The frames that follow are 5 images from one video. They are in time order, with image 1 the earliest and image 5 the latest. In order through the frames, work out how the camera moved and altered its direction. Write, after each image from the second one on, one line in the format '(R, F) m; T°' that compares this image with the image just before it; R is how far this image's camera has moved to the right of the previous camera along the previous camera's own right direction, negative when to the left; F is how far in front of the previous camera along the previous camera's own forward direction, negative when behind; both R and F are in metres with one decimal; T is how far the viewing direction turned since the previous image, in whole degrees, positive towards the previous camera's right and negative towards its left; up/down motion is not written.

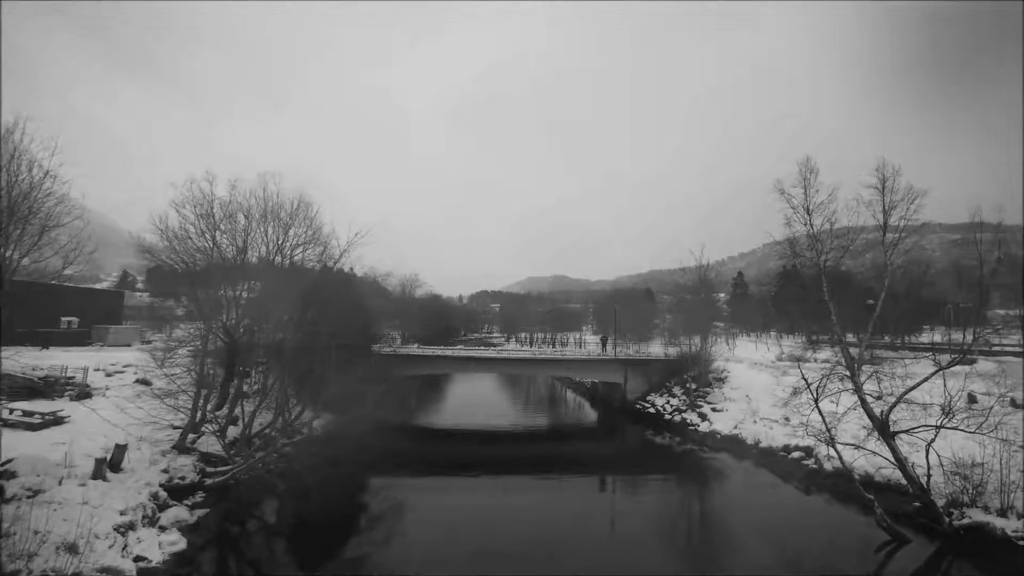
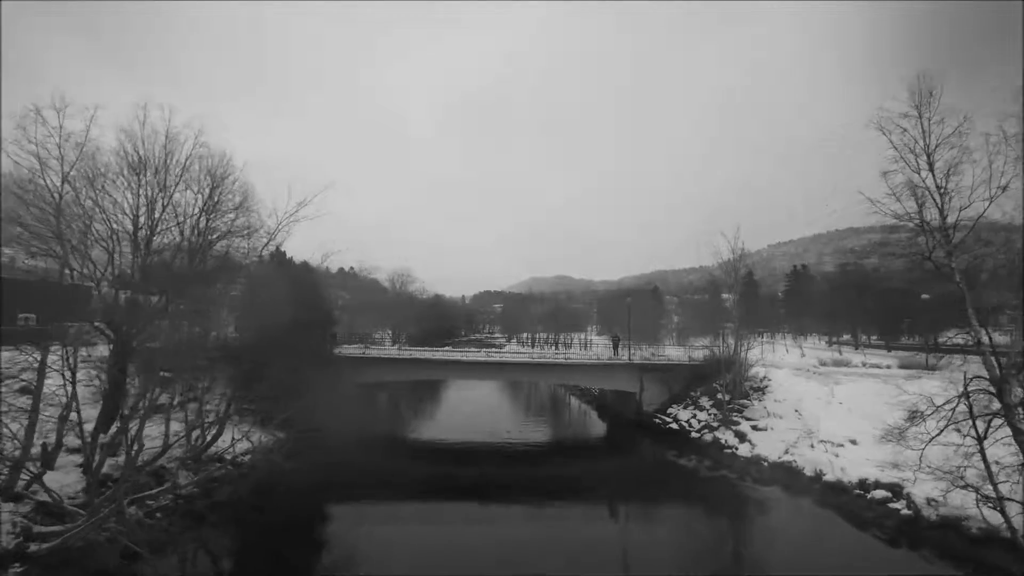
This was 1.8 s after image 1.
(+0.6, +5.8) m; 0°
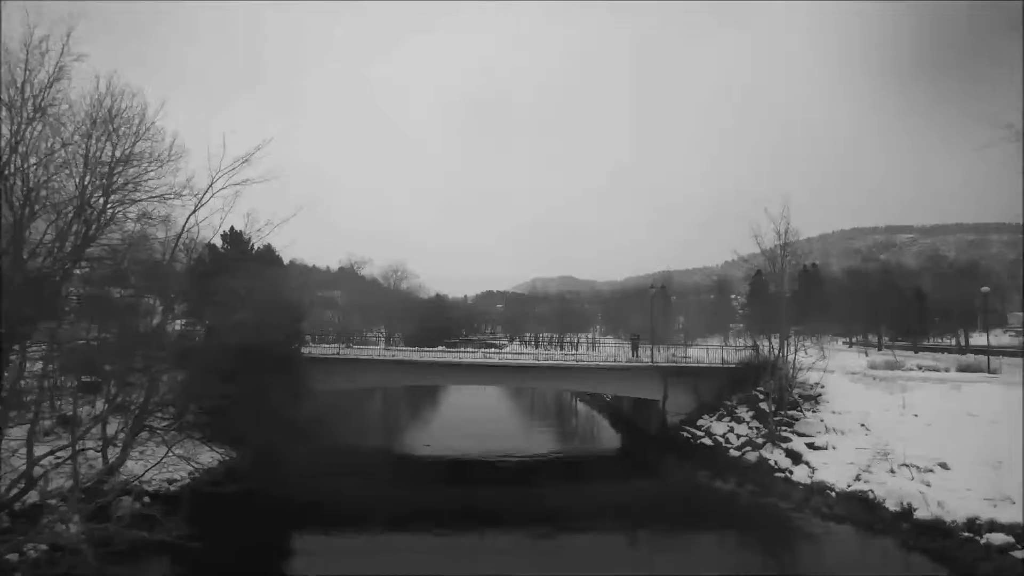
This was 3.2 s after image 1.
(+0.1, +4.2) m; 0°
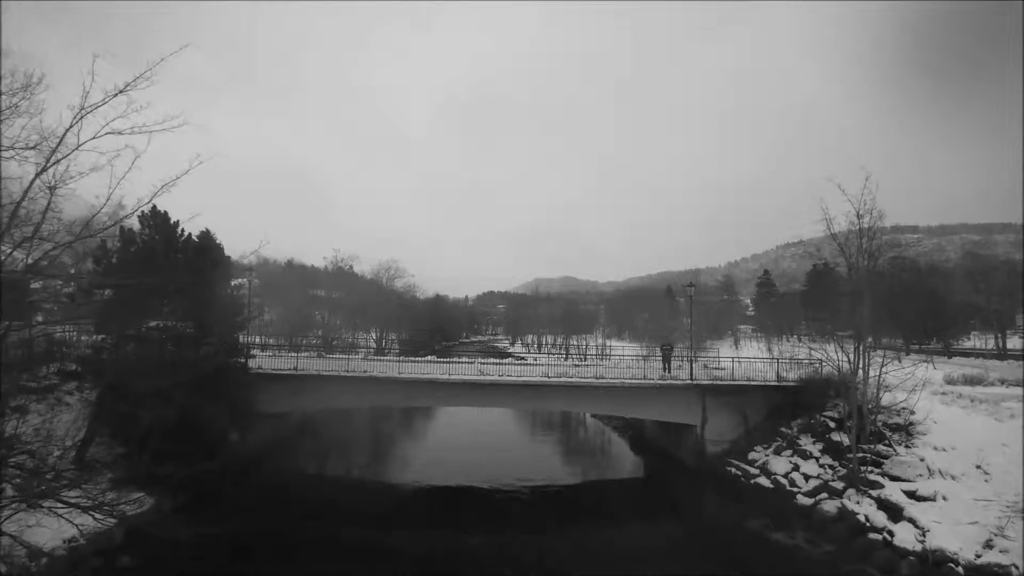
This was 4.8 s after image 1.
(-0.1, +4.6) m; 0°
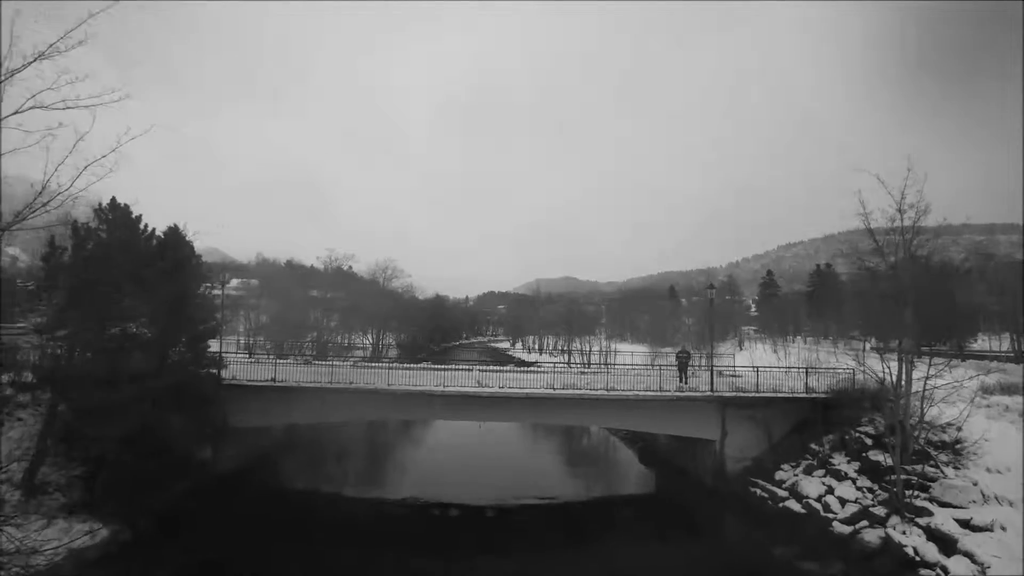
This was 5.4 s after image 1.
(0.0, +1.6) m; 0°
